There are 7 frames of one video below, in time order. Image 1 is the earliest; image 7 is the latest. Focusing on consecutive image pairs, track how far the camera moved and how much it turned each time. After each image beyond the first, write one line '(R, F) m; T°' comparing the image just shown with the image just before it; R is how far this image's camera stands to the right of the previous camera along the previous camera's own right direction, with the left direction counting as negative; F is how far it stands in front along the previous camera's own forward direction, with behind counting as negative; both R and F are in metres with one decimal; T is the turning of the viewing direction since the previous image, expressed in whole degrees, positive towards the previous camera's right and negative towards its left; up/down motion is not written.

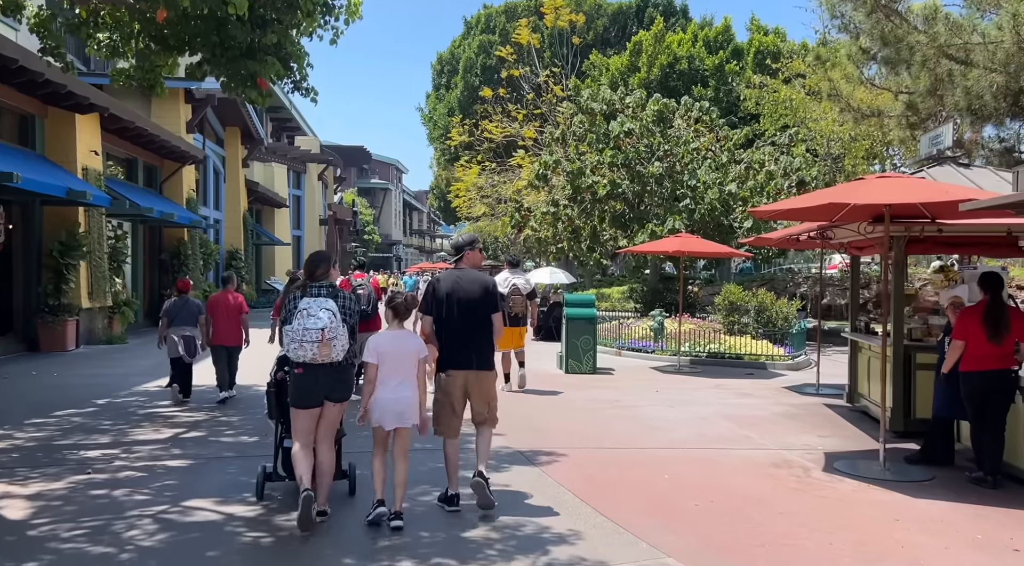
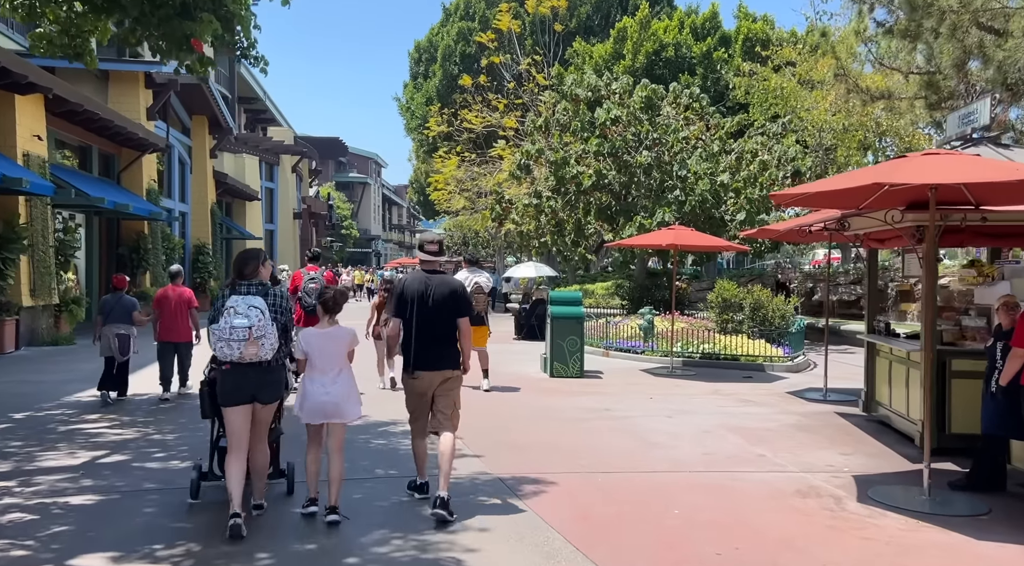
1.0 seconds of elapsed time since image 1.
(0.0, +1.2) m; +1°
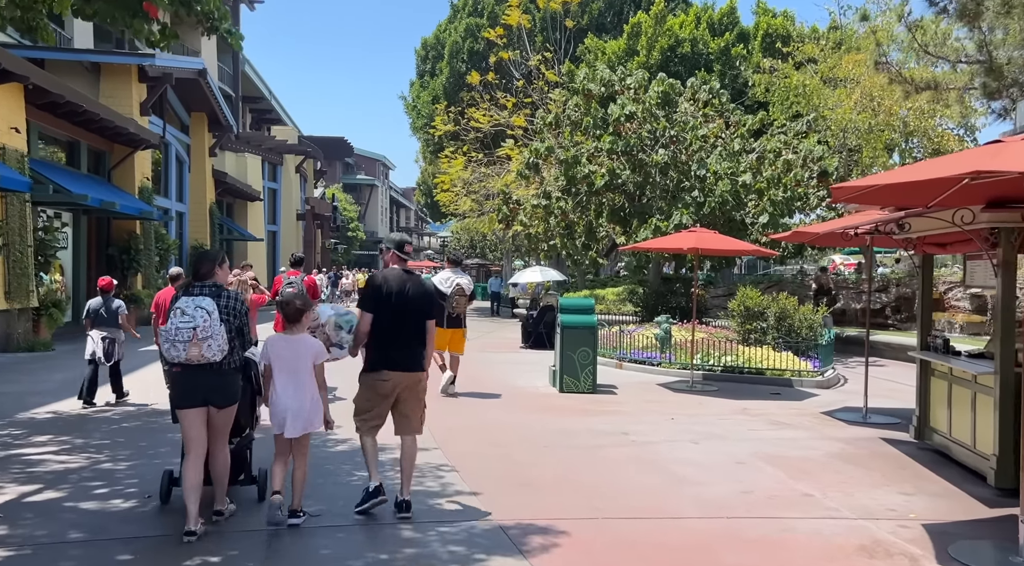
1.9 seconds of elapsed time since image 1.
(0.0, +1.1) m; 0°
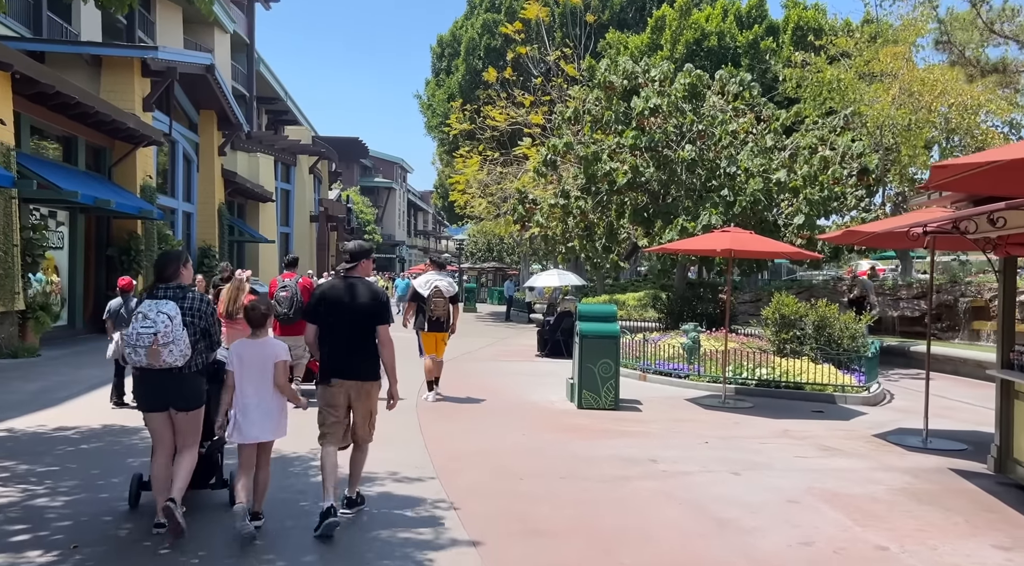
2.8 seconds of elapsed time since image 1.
(0.0, +1.1) m; -1°
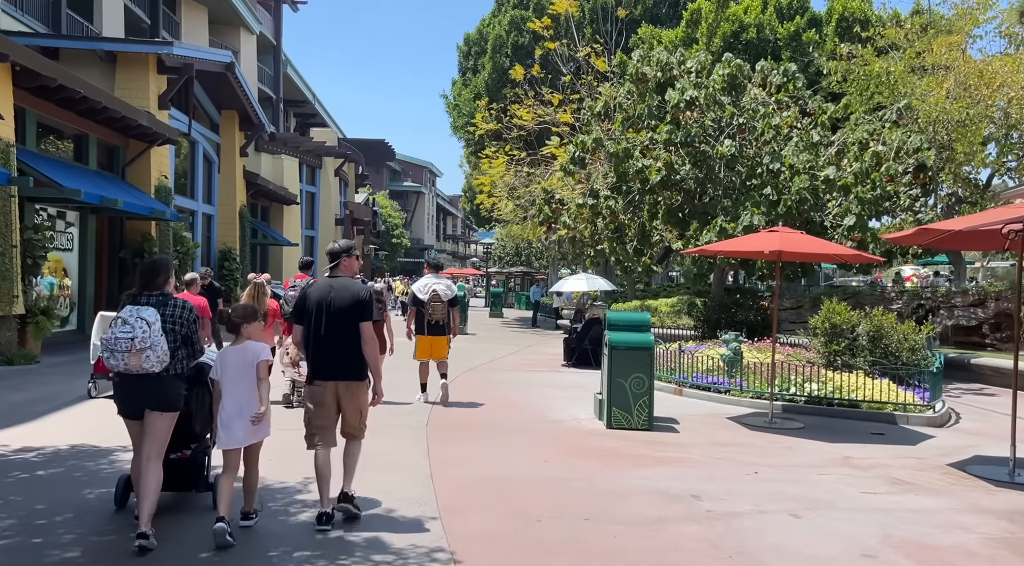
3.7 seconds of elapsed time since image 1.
(+0.1, +1.1) m; -2°
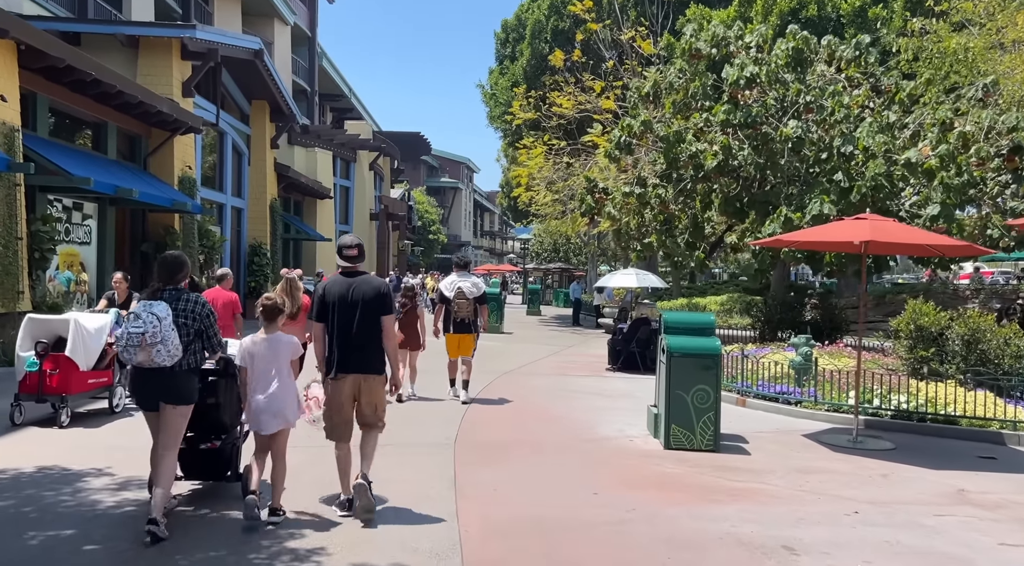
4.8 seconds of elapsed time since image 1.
(-0.1, +1.3) m; -2°
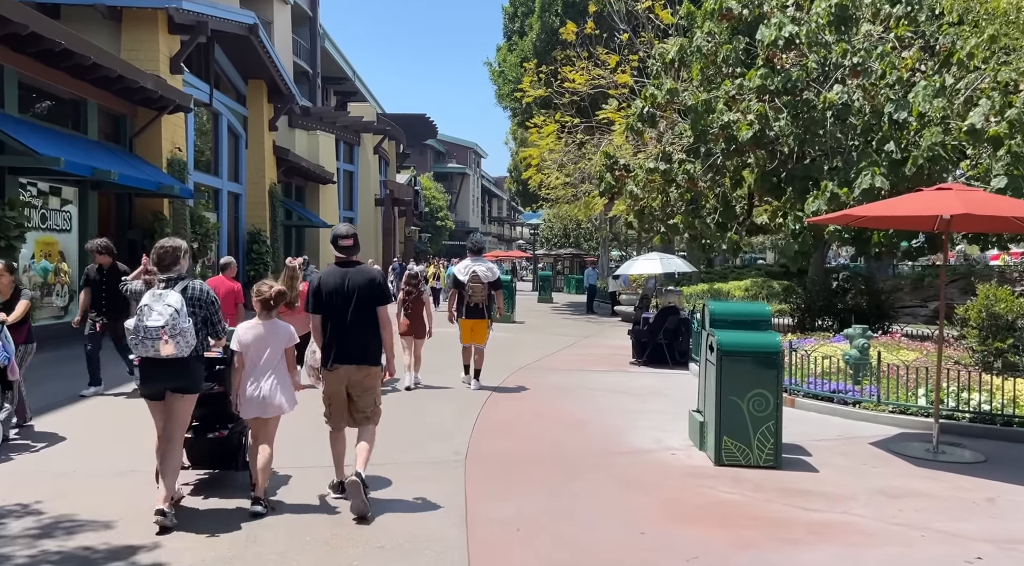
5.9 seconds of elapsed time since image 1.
(-0.1, +1.4) m; -1°
